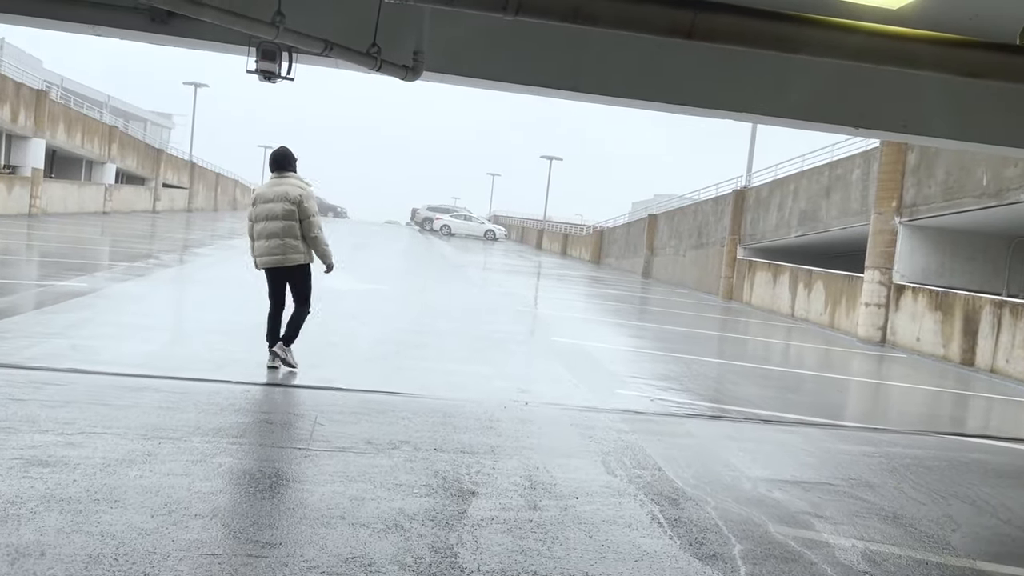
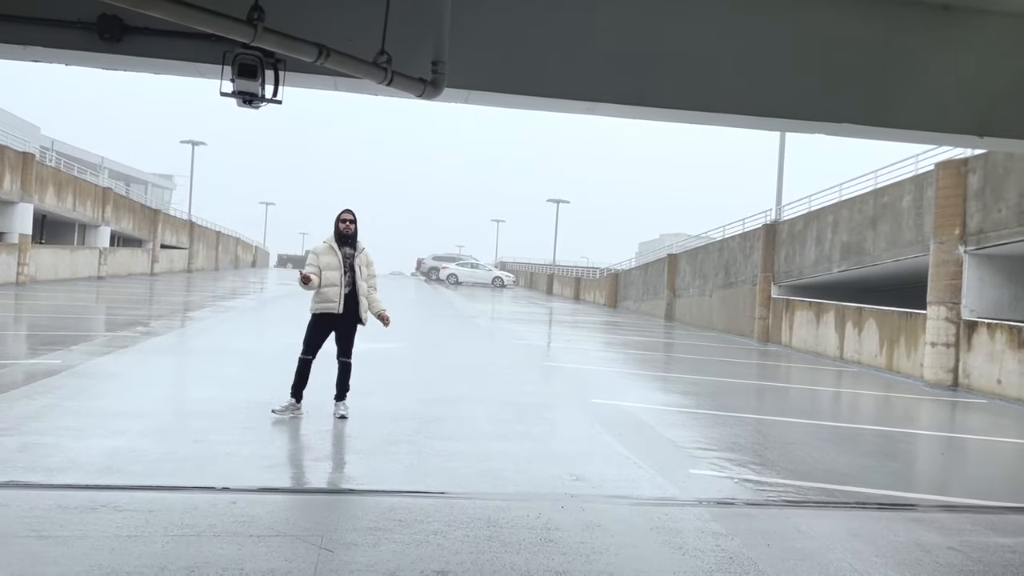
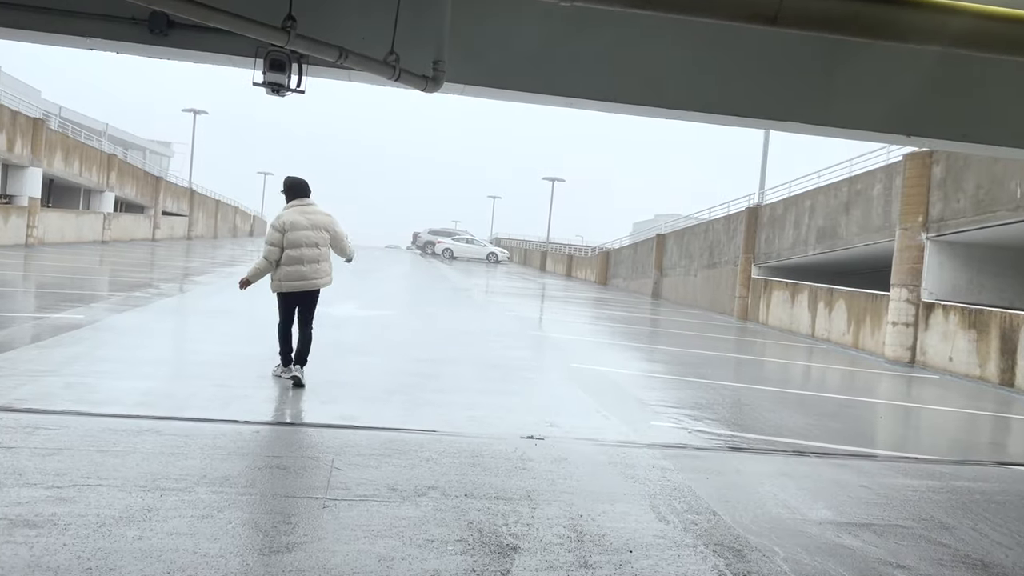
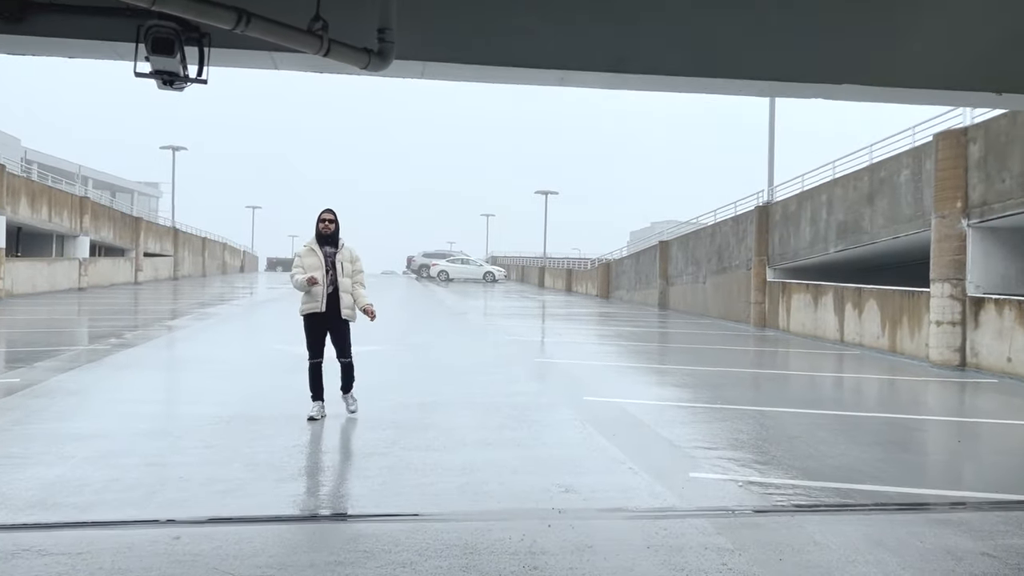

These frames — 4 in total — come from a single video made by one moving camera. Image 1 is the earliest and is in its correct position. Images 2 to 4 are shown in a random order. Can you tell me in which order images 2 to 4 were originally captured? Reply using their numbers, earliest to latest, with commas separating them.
3, 2, 4
